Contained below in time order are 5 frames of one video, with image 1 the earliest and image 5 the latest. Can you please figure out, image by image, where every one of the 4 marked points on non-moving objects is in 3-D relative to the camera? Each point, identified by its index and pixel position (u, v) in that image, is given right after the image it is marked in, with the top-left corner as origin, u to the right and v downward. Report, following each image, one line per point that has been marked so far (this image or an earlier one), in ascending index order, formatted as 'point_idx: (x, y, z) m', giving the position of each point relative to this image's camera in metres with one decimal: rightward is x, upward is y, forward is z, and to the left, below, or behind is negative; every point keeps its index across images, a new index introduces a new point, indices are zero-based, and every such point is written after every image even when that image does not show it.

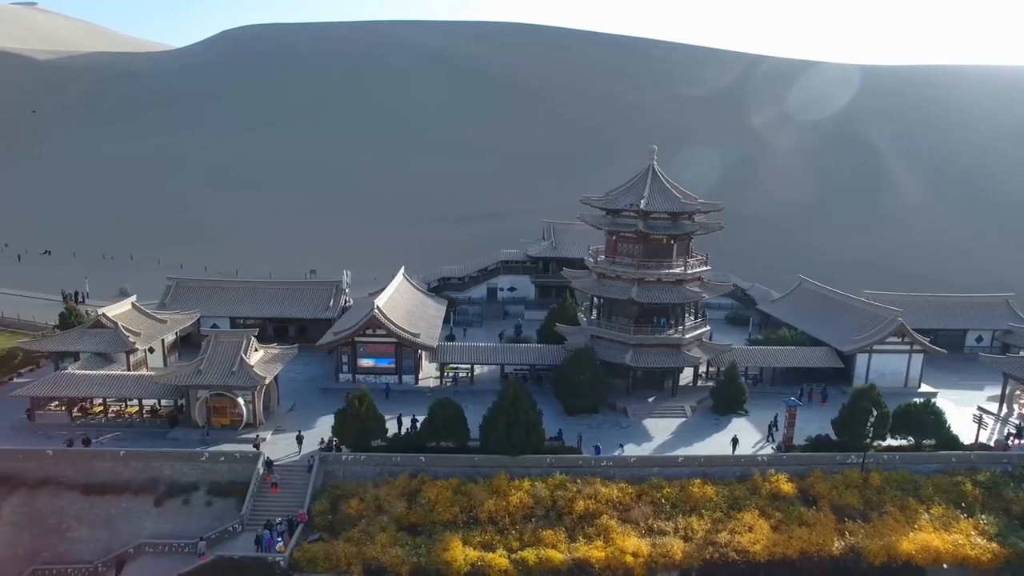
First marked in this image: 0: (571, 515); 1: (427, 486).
0: (+1.7, -6.3, +19.1) m
1: (-2.4, -5.7, +19.5) m
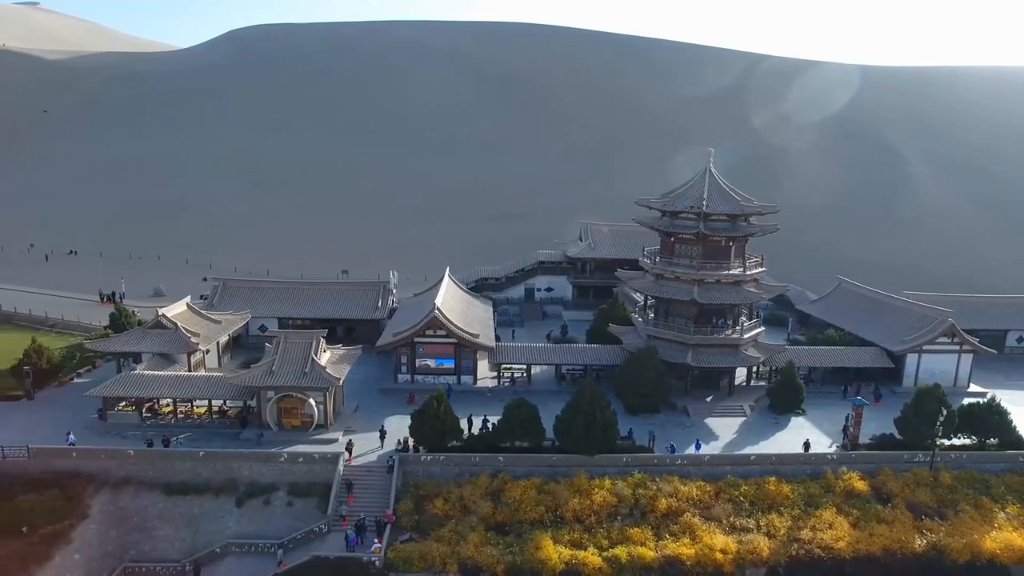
0: (+4.0, -6.4, +19.4) m
1: (0.0, -5.7, +19.7) m
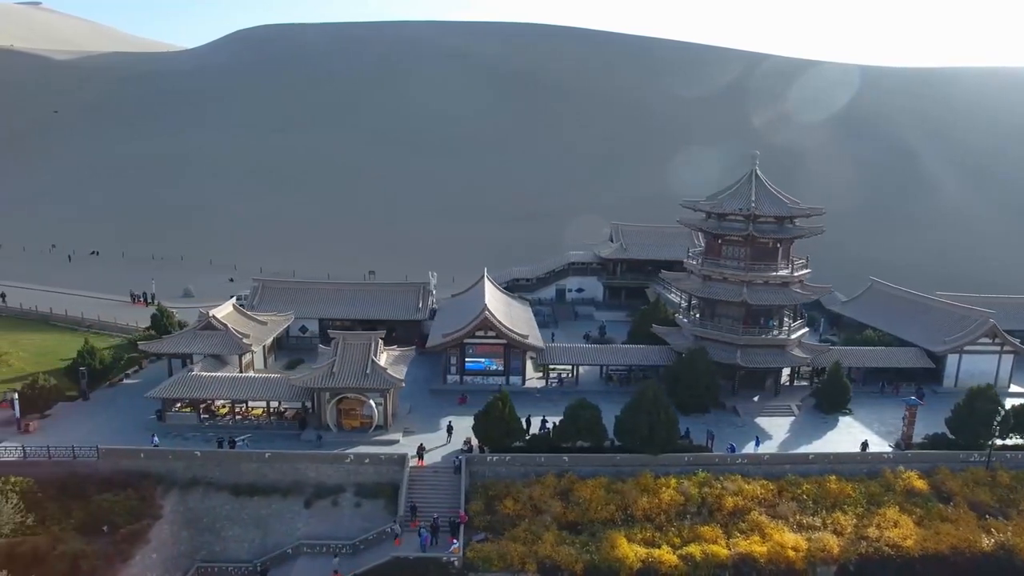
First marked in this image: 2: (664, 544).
0: (+6.0, -6.4, +19.6) m
1: (+1.9, -5.7, +19.9) m
2: (+4.1, -6.9, +18.4) m
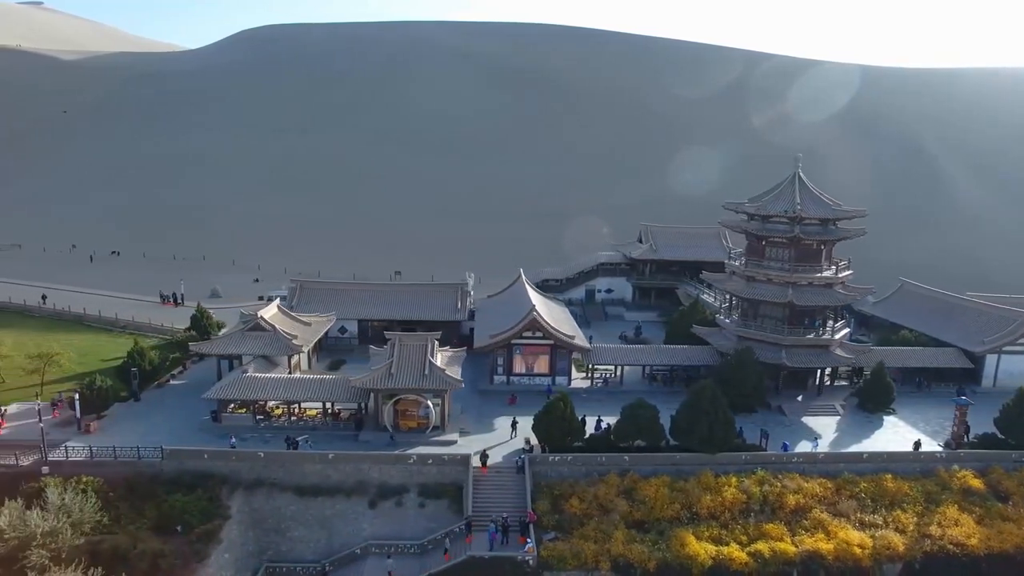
0: (+7.9, -6.5, +19.8) m
1: (+3.8, -5.8, +20.2) m
2: (+6.0, -6.9, +18.7) m
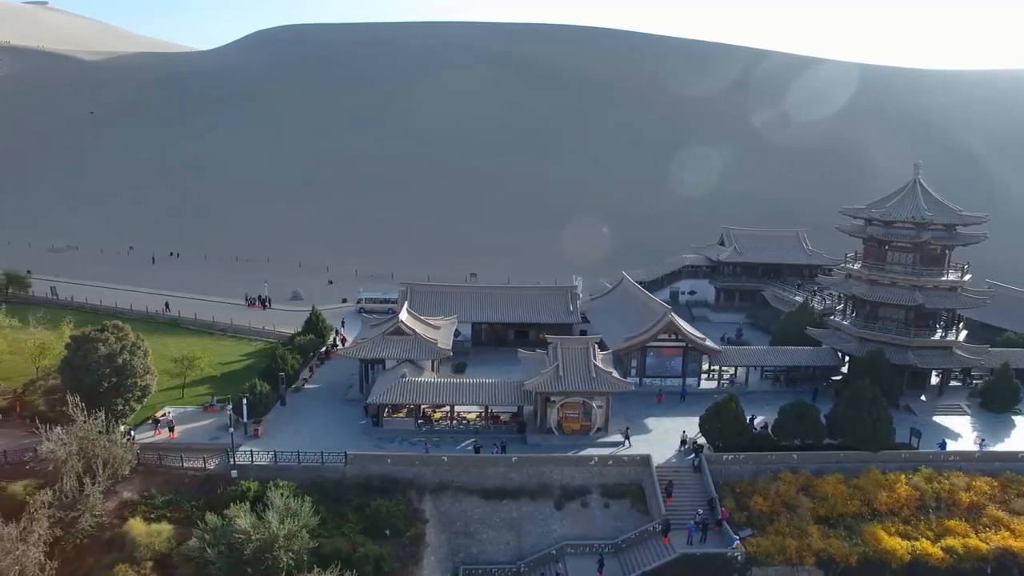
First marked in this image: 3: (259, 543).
0: (+13.4, -6.6, +20.4) m
1: (+9.3, -5.9, +20.7) m
2: (+11.6, -7.1, +19.2) m
3: (-6.1, -6.1, +16.4) m
